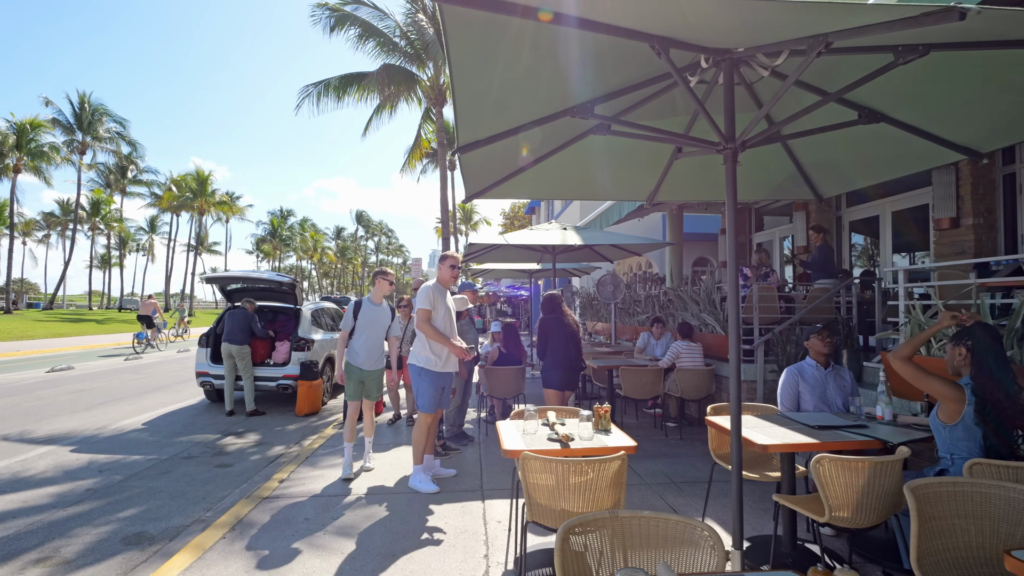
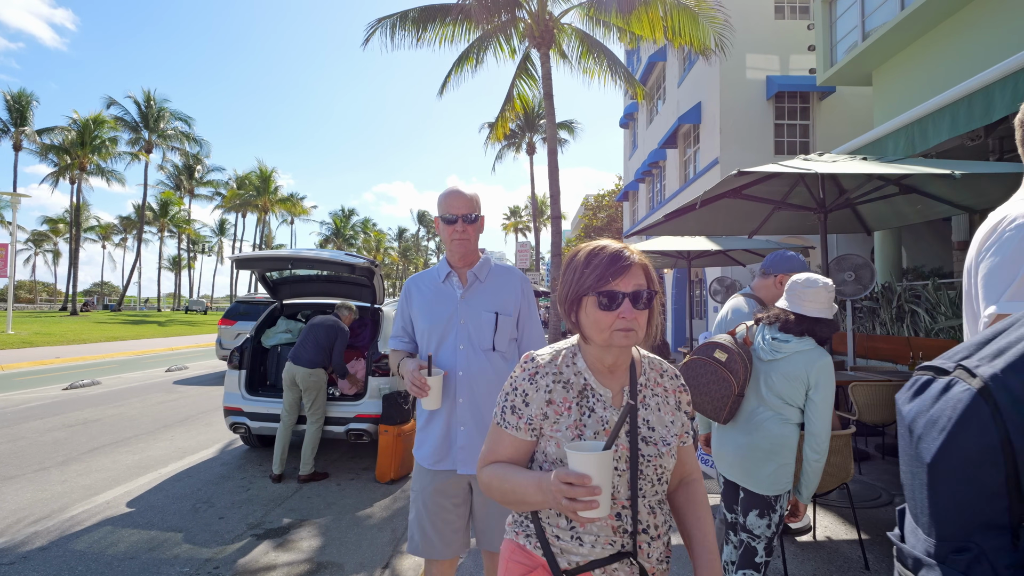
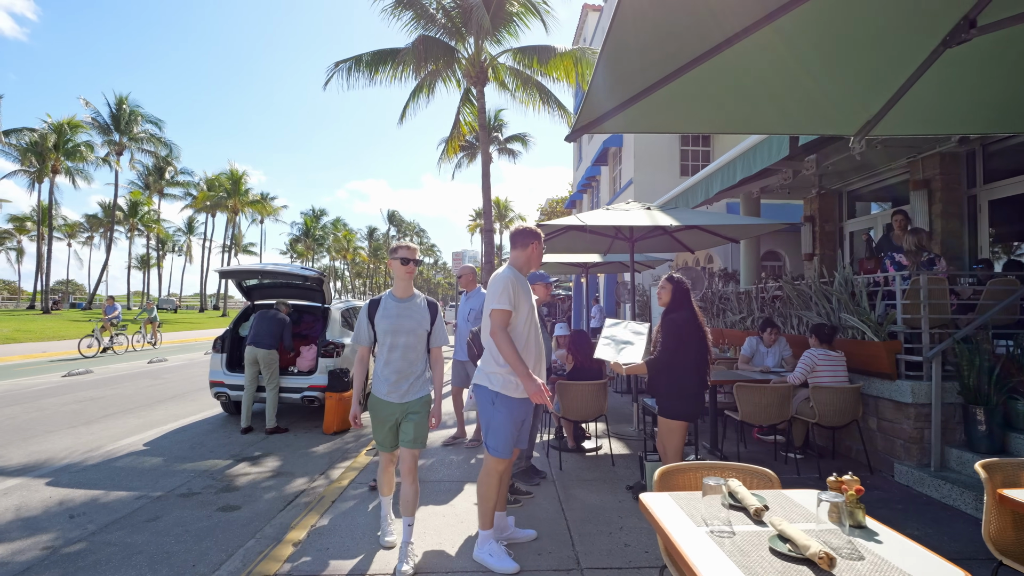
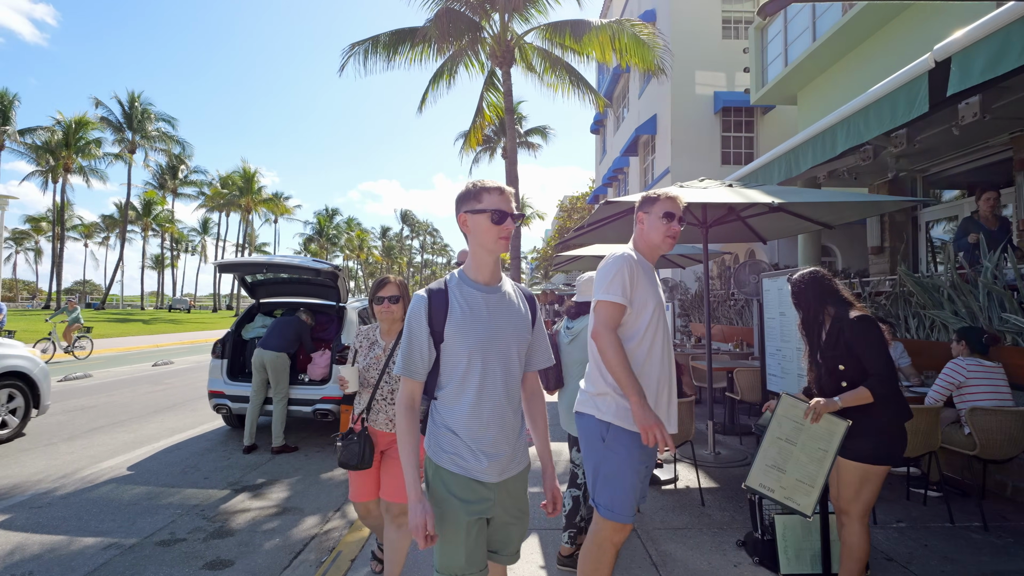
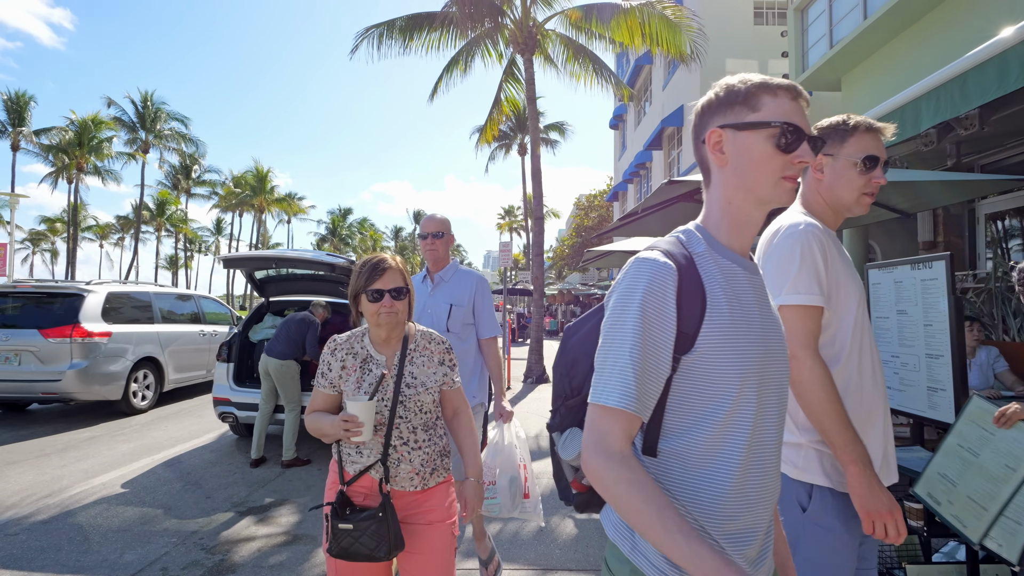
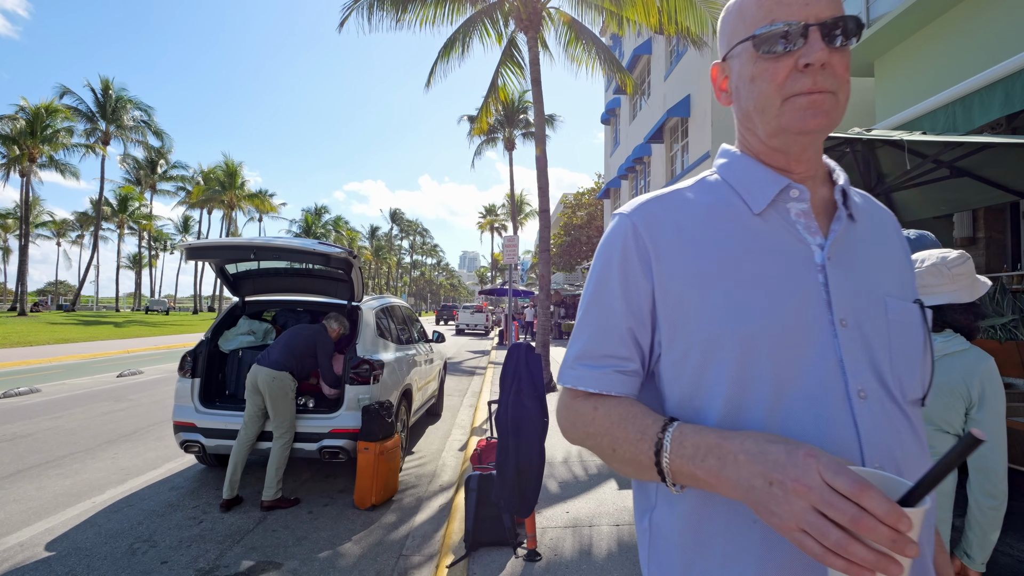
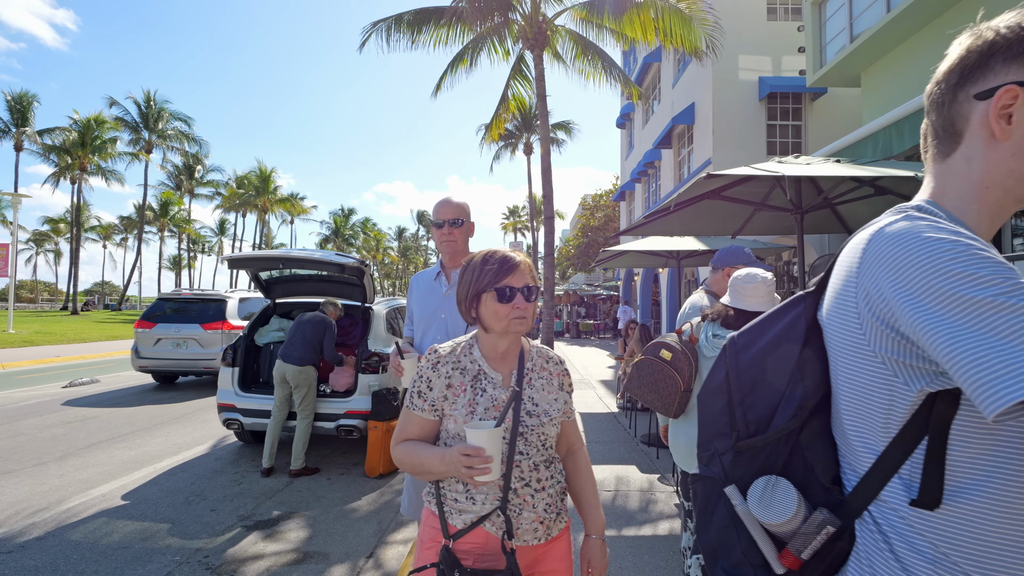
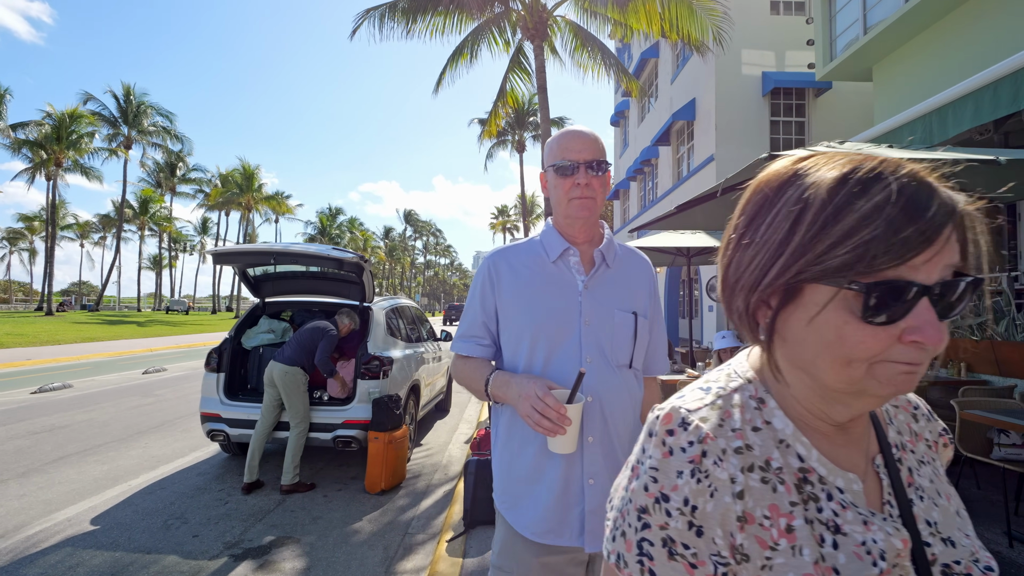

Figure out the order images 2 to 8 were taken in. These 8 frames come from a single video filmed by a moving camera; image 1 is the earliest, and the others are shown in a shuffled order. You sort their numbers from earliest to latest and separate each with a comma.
3, 4, 5, 7, 2, 8, 6
